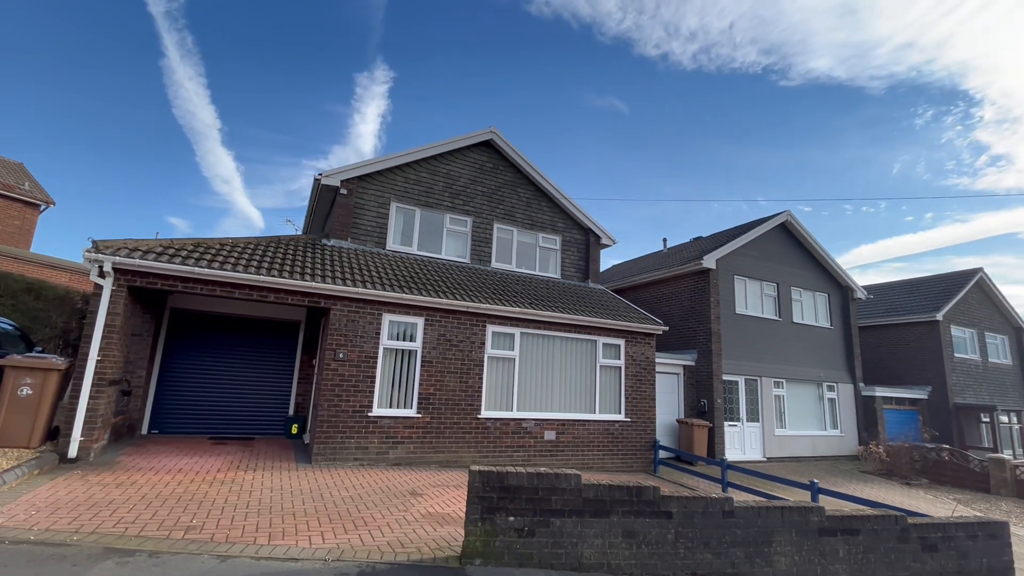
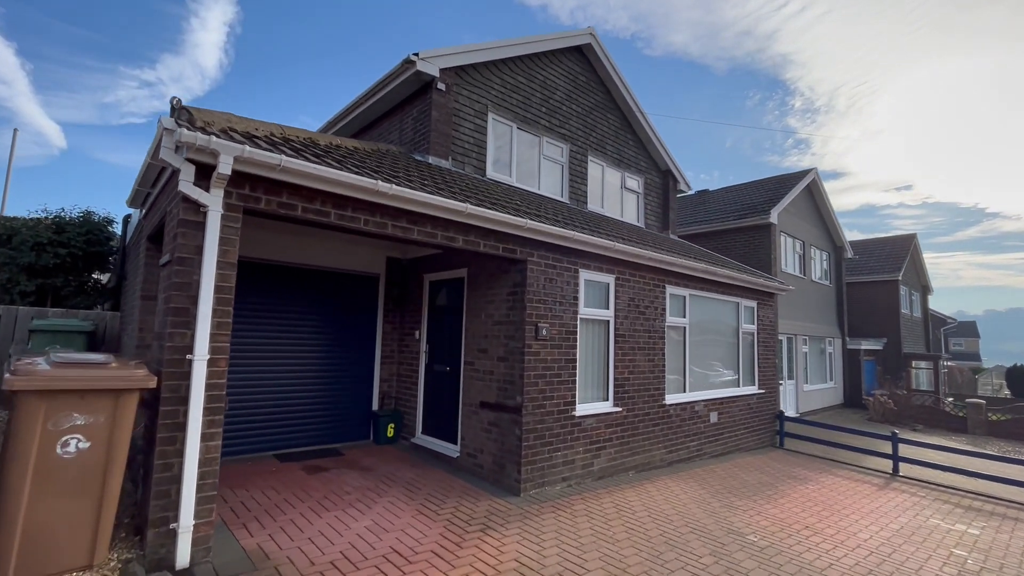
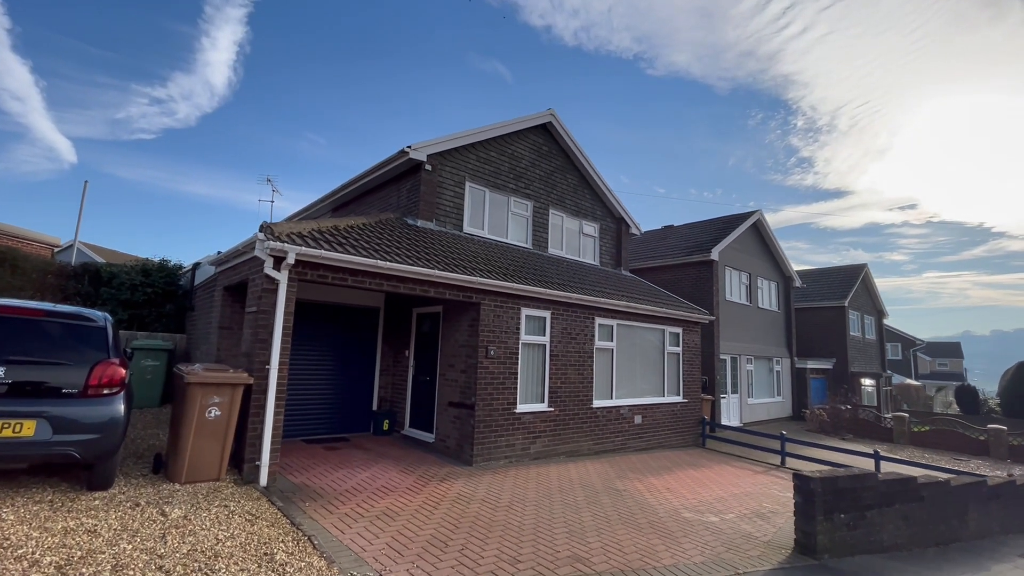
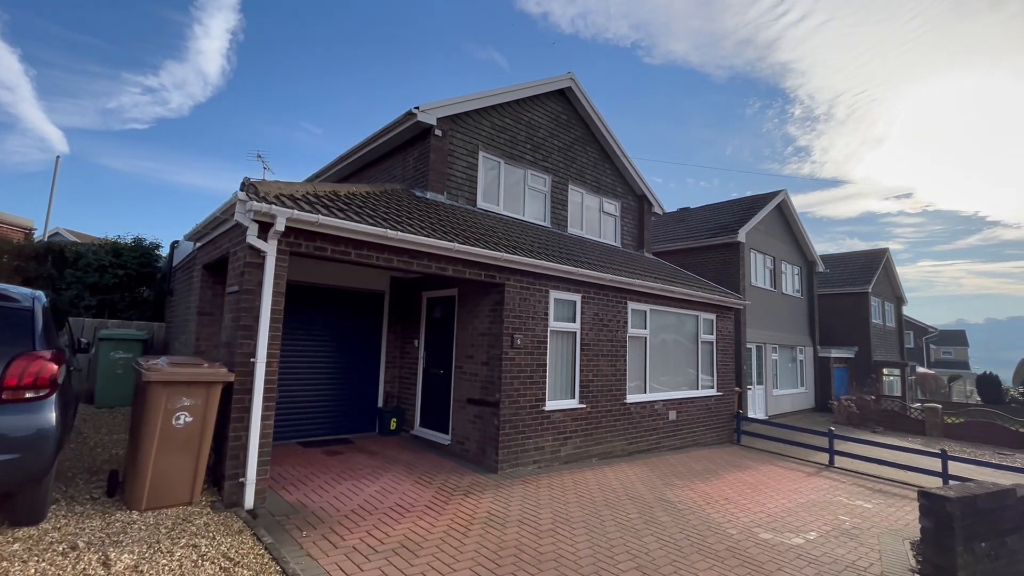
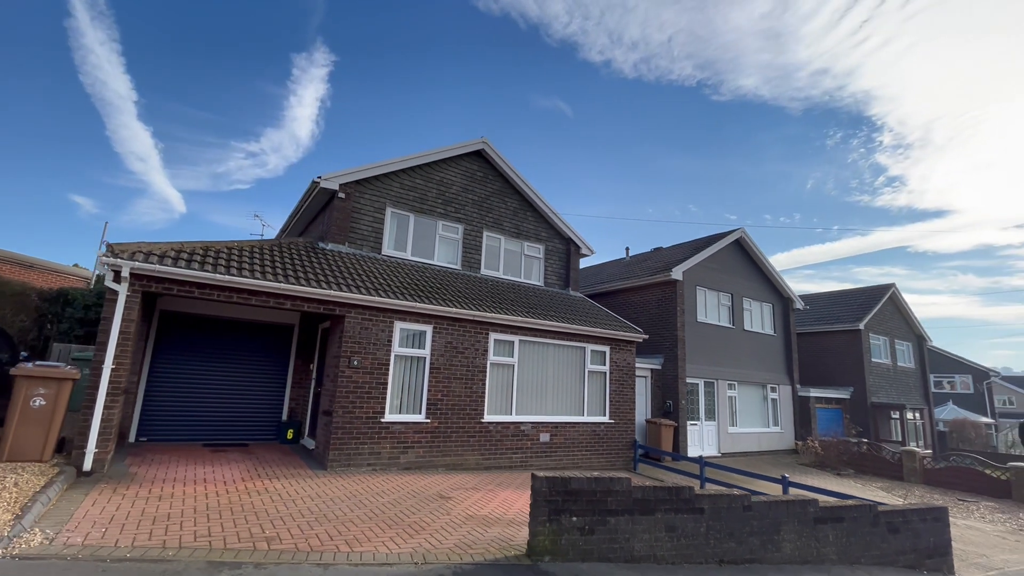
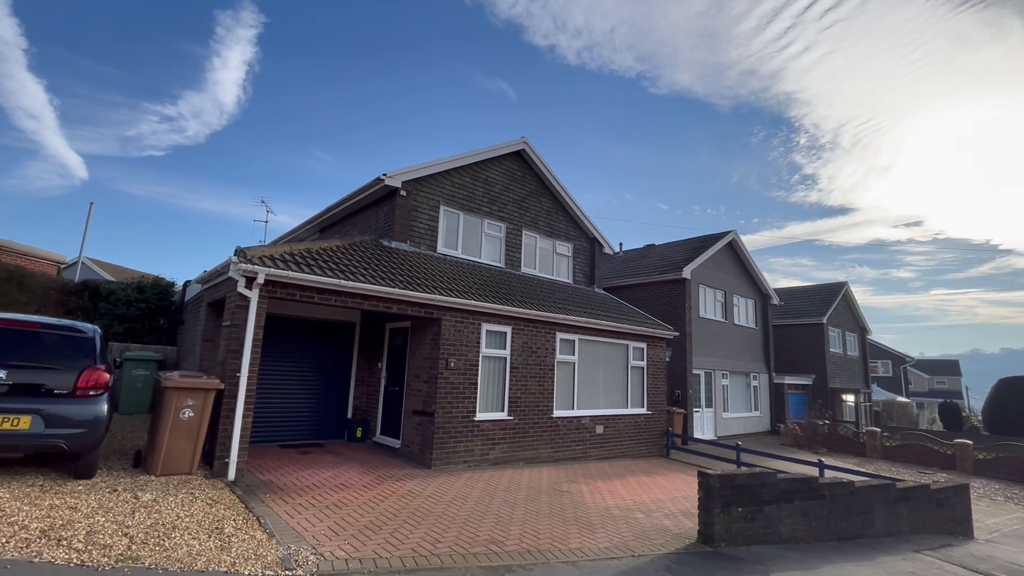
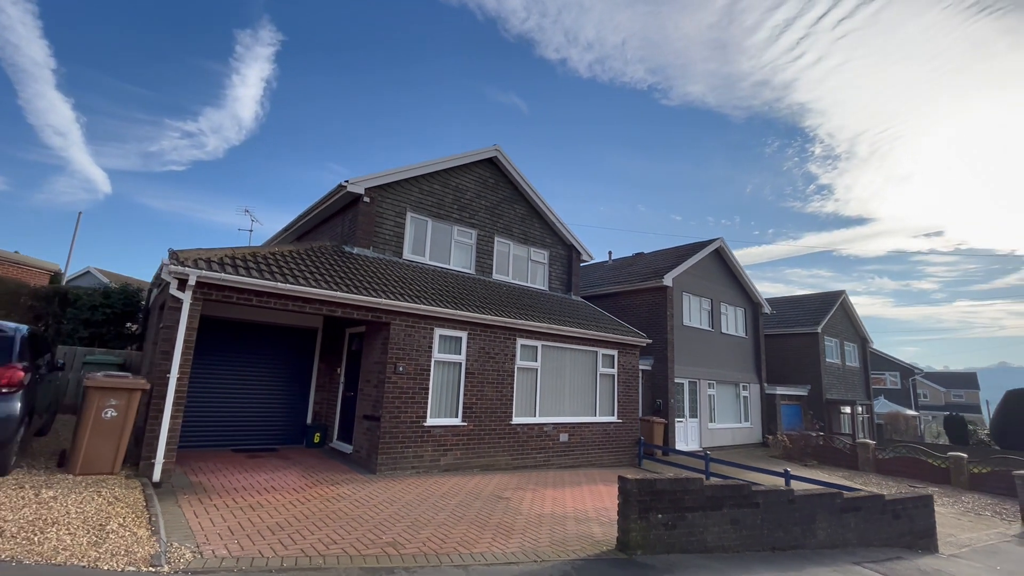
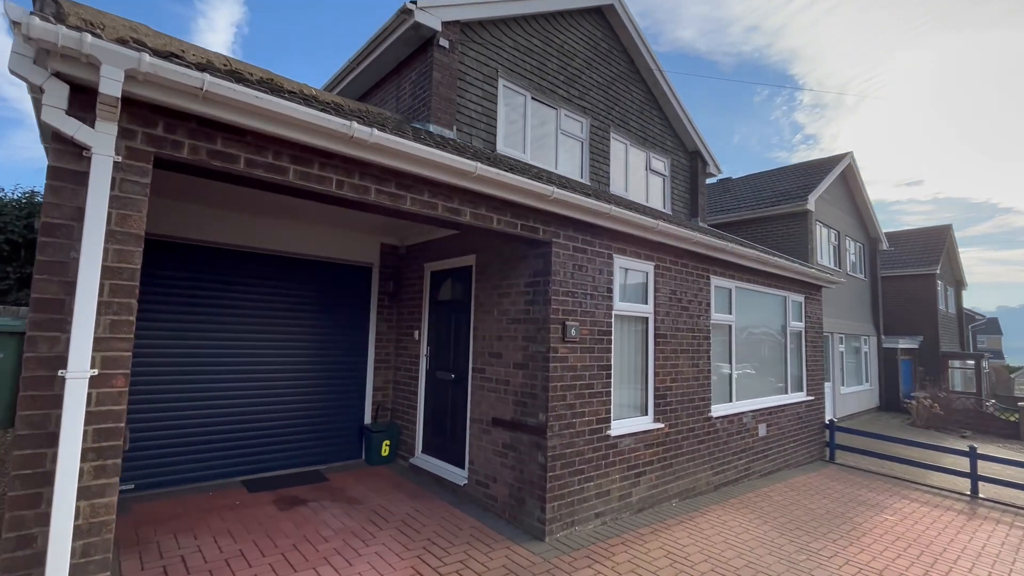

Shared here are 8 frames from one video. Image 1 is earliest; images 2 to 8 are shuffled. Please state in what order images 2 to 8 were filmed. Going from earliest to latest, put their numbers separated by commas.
5, 7, 6, 3, 4, 2, 8
